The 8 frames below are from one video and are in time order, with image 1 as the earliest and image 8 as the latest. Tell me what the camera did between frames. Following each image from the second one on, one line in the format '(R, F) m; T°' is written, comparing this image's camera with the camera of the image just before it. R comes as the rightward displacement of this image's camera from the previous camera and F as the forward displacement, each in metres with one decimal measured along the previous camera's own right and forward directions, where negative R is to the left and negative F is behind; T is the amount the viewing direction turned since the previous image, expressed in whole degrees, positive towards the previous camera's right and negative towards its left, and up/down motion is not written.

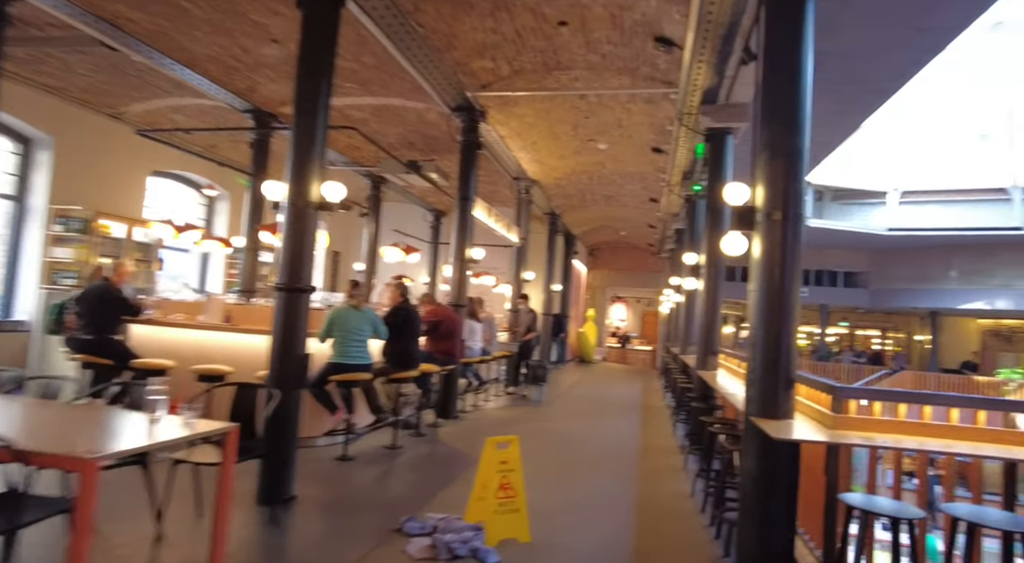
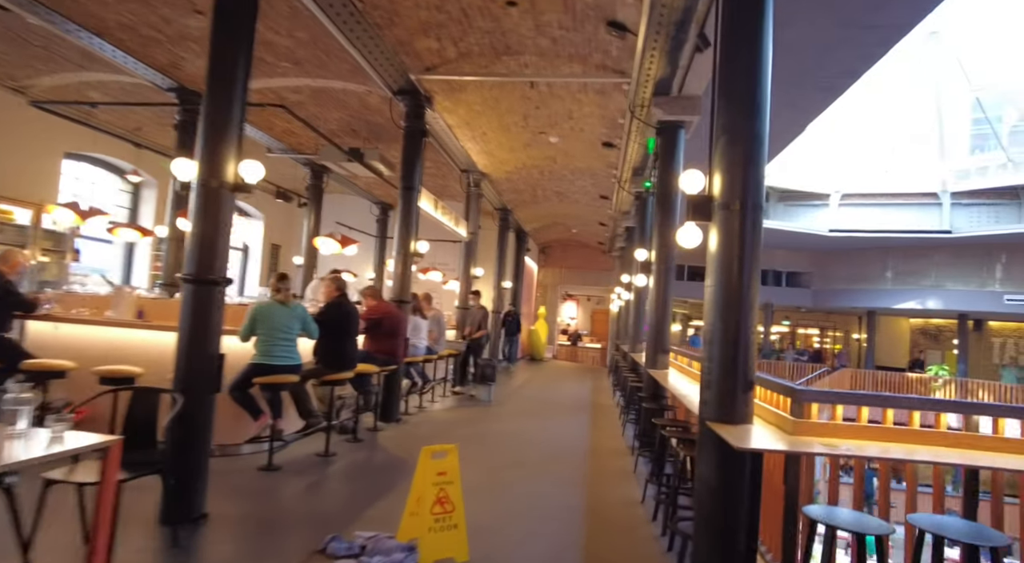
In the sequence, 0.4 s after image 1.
(+0.1, +0.3) m; +5°
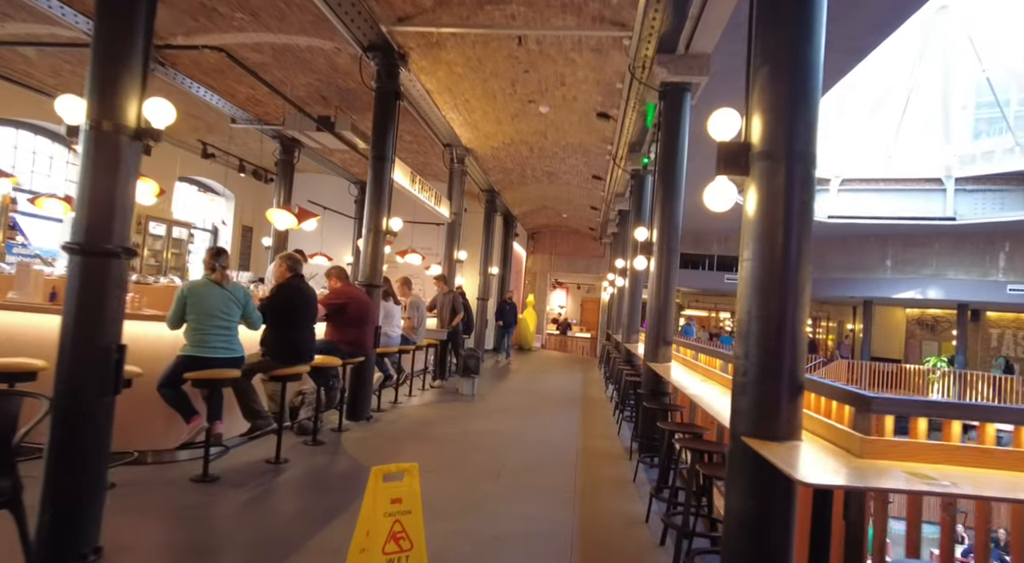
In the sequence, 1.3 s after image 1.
(0.0, +0.7) m; +1°
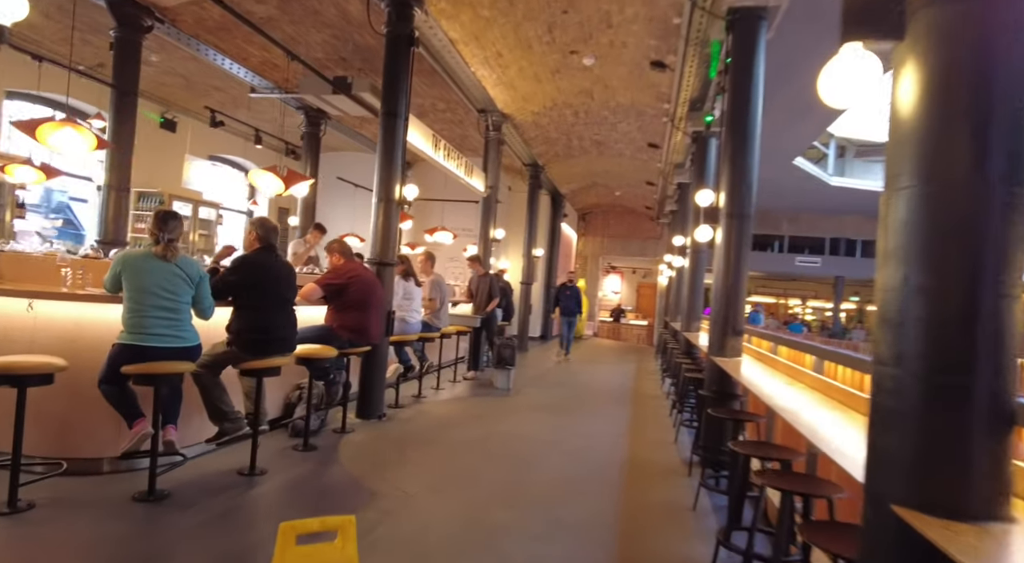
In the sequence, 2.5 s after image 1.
(+0.2, +0.9) m; -5°
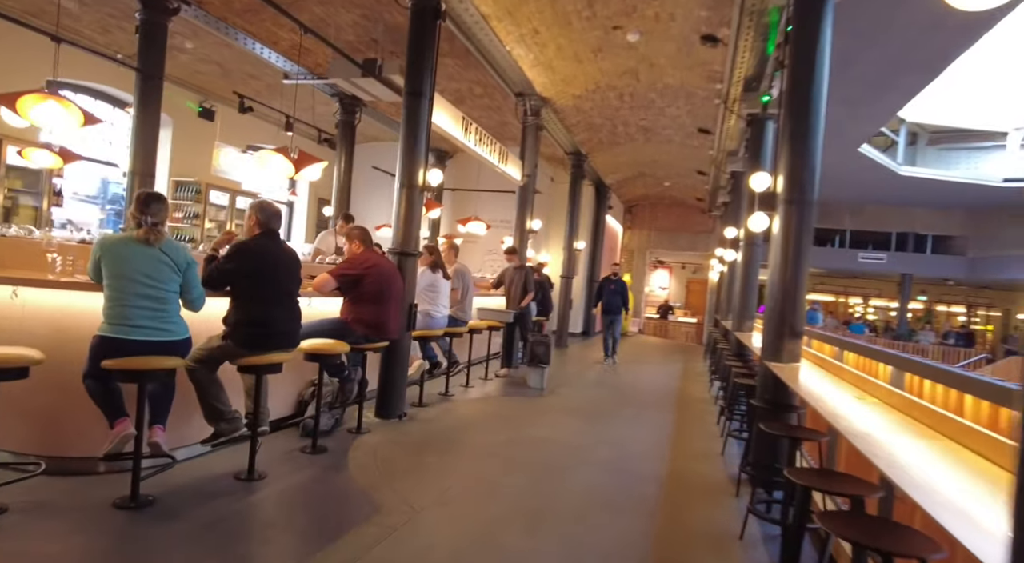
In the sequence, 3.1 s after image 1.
(+0.1, +0.4) m; -5°
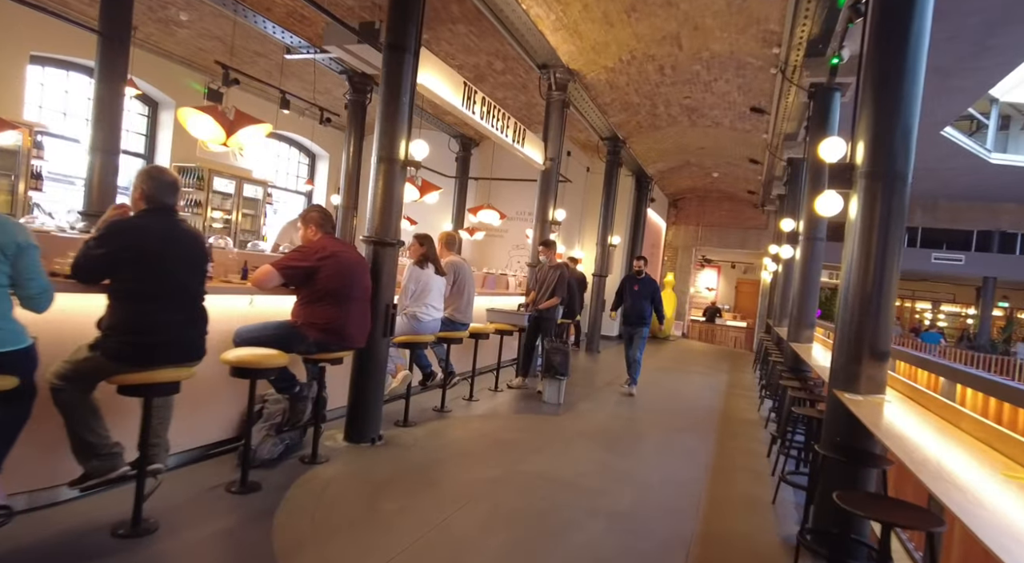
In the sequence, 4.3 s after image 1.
(+0.3, +0.9) m; -4°
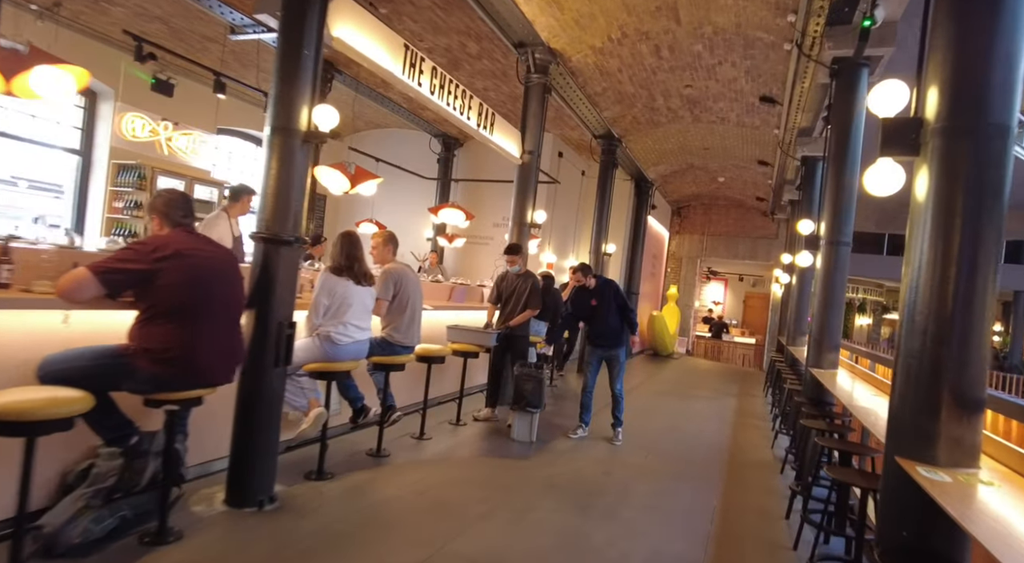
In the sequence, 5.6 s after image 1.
(+0.4, +1.0) m; -1°
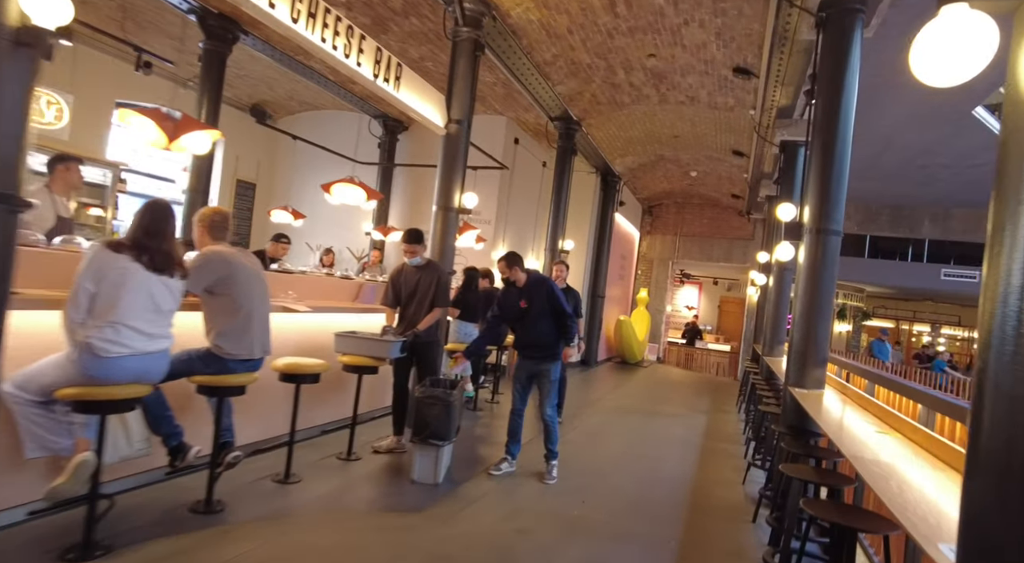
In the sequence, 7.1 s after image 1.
(+0.5, +1.1) m; +2°
